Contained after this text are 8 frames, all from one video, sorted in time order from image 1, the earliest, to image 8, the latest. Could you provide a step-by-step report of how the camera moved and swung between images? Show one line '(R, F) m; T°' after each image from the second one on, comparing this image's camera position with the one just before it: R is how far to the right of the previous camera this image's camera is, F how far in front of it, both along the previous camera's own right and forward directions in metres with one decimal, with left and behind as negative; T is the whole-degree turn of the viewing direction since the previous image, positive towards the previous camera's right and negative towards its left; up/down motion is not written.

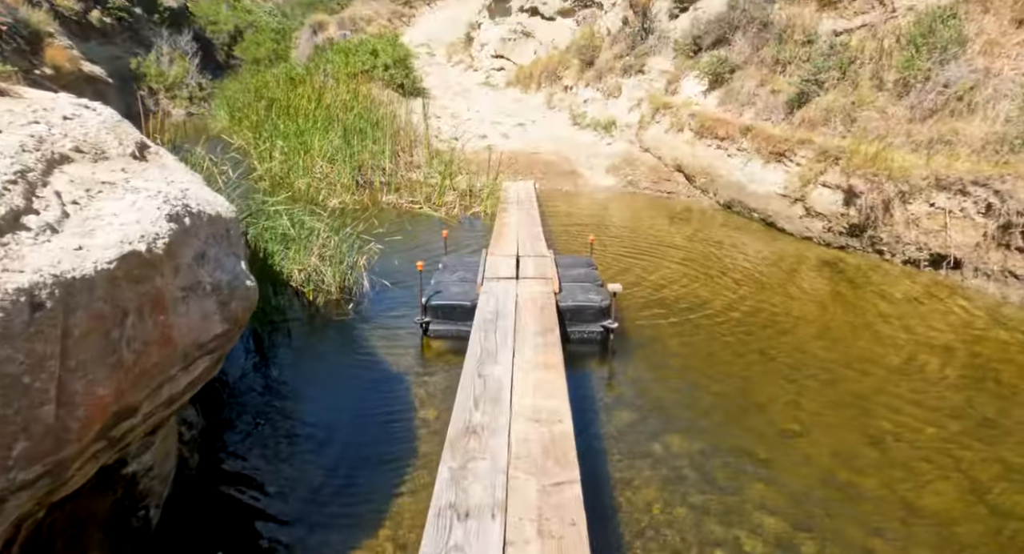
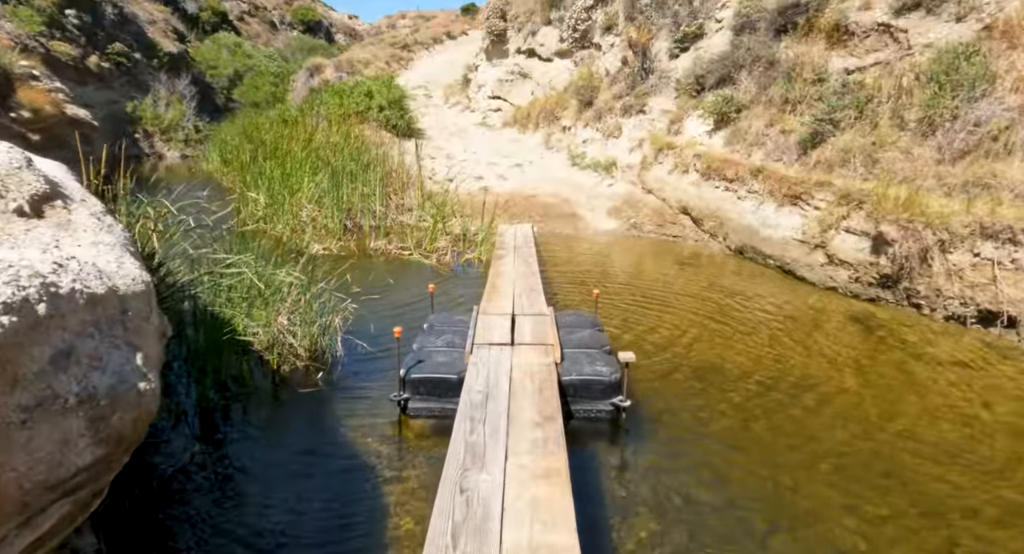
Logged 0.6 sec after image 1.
(0.0, +0.6) m; 0°
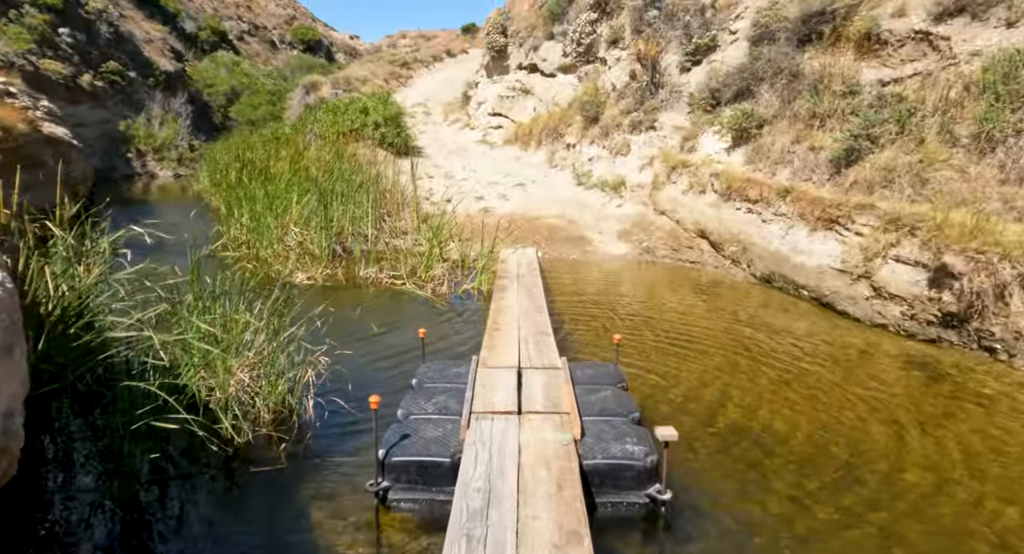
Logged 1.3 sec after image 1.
(0.0, +0.7) m; 0°
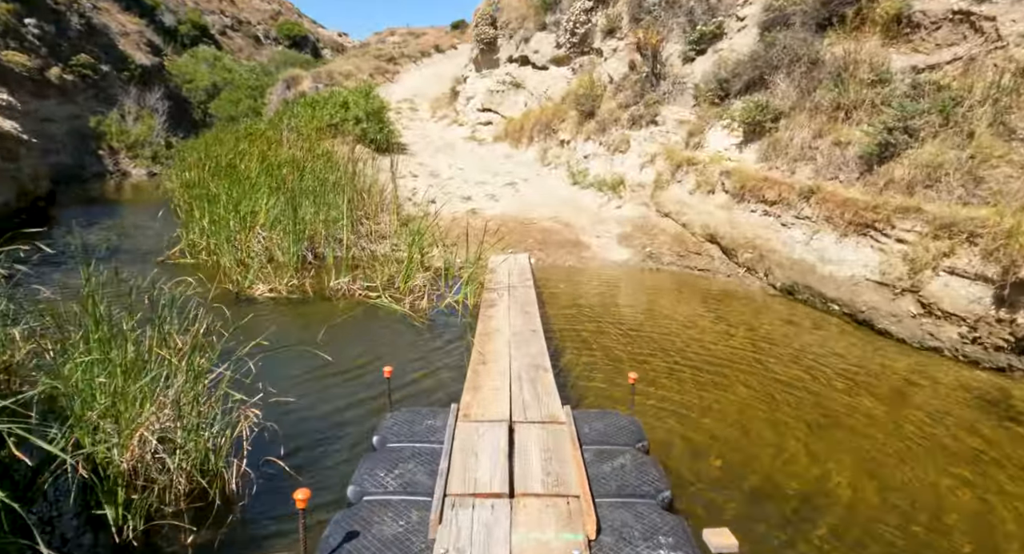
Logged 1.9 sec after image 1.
(0.0, +0.8) m; +1°
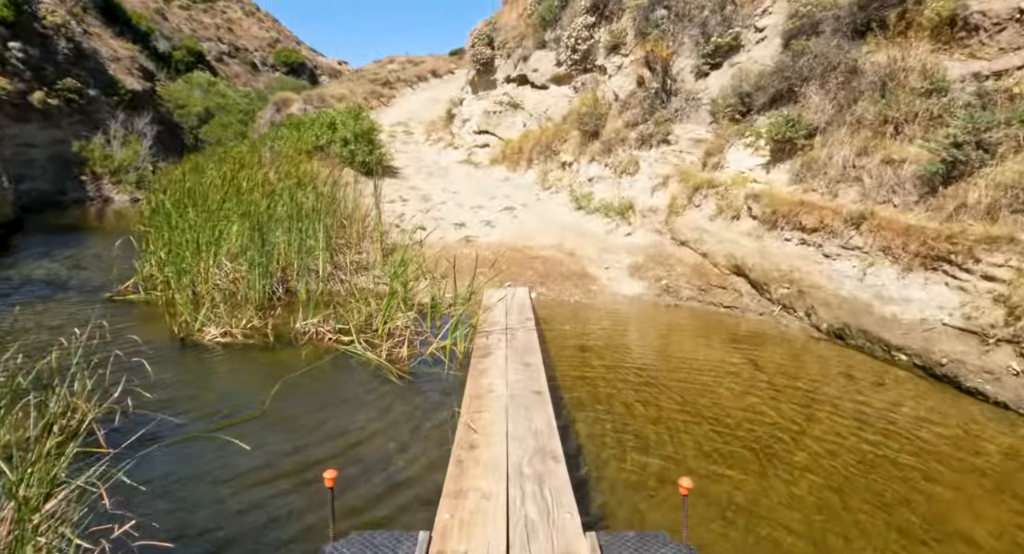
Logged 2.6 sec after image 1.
(0.0, +0.9) m; 0°
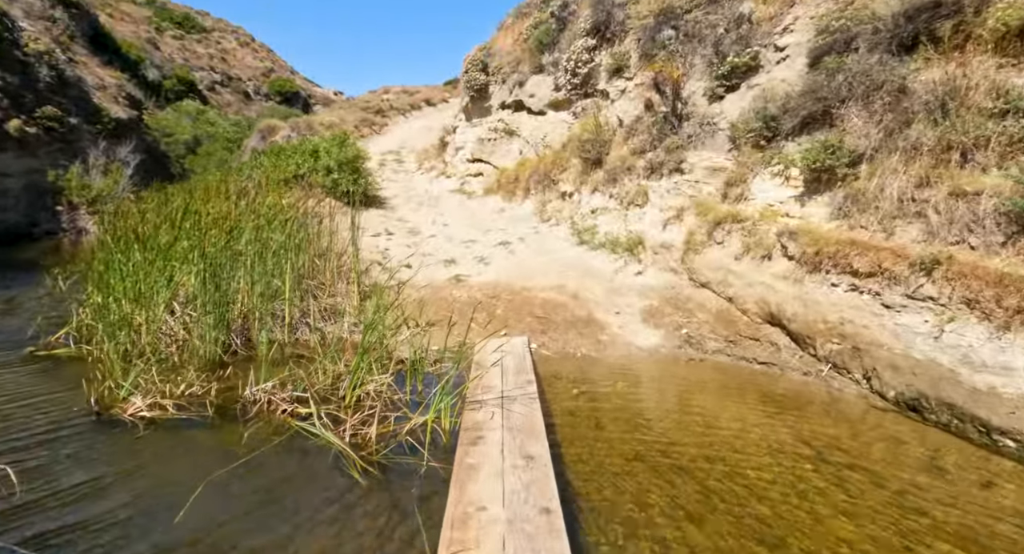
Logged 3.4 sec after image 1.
(0.0, +0.9) m; +1°
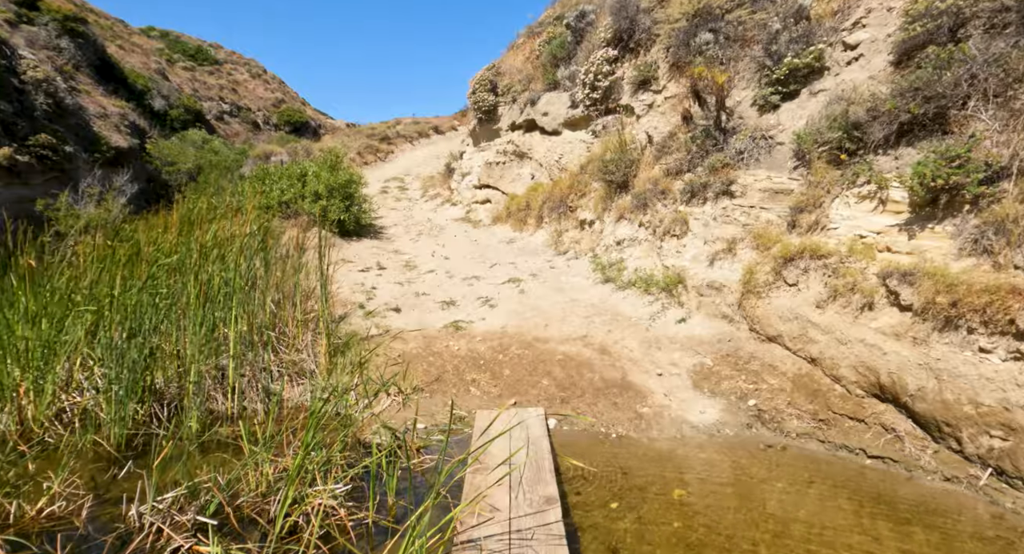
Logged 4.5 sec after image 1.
(0.0, +1.4) m; -1°
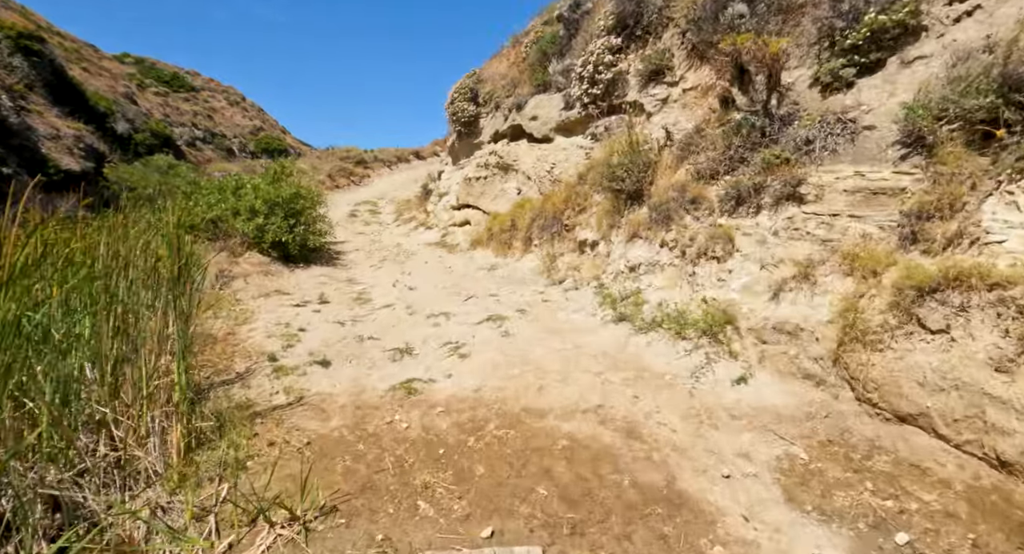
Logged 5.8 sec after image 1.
(+0.1, +1.9) m; +2°
